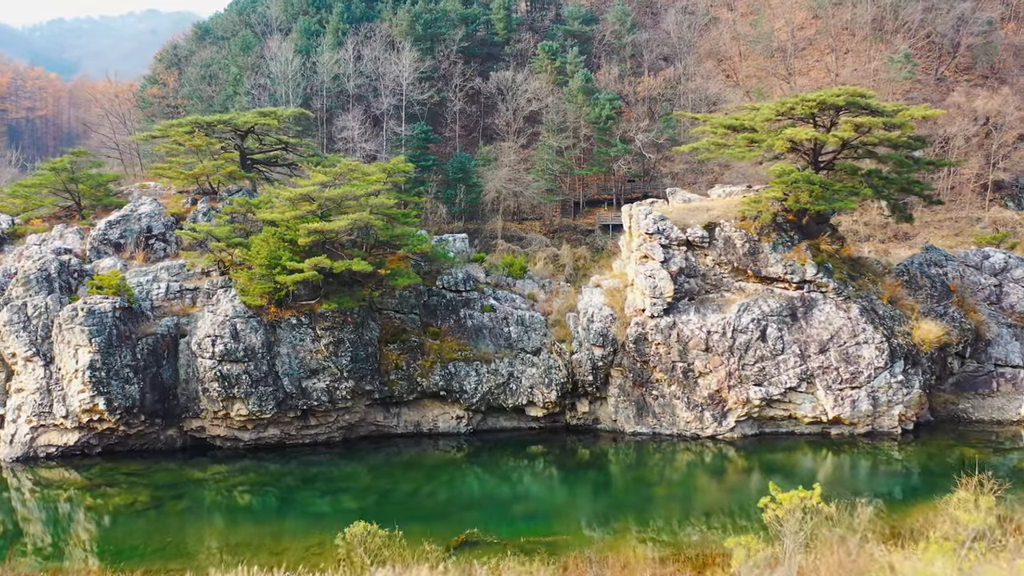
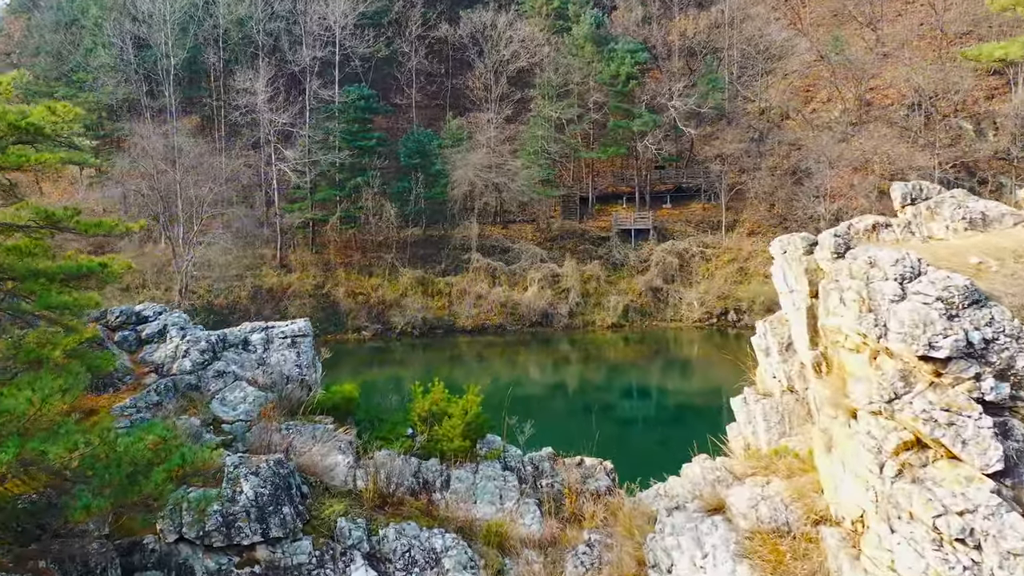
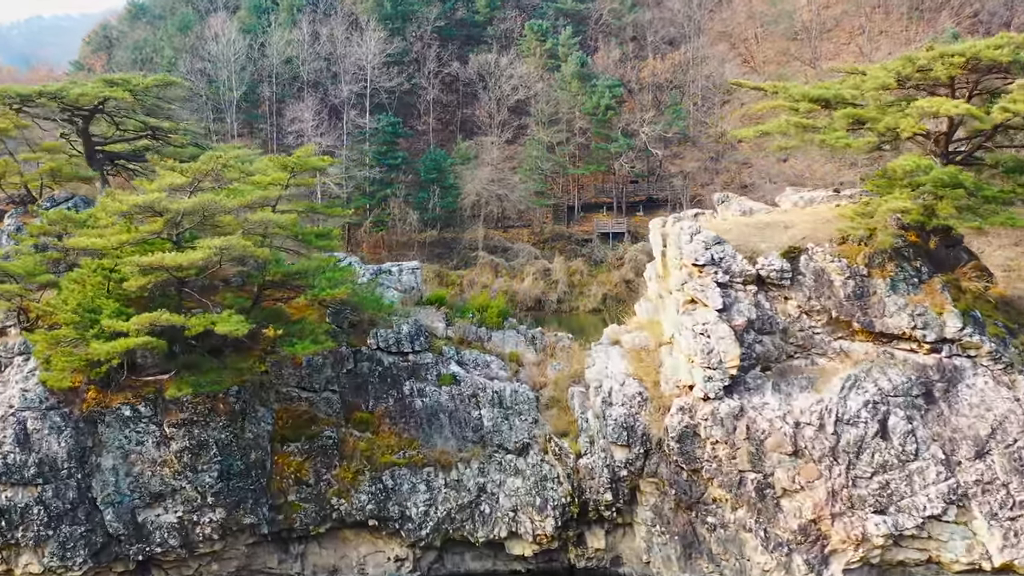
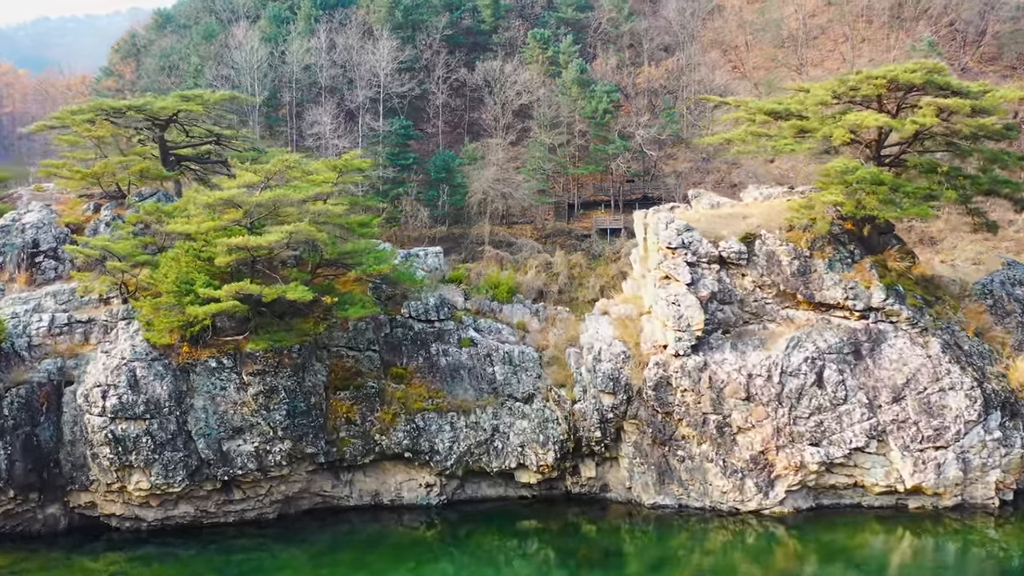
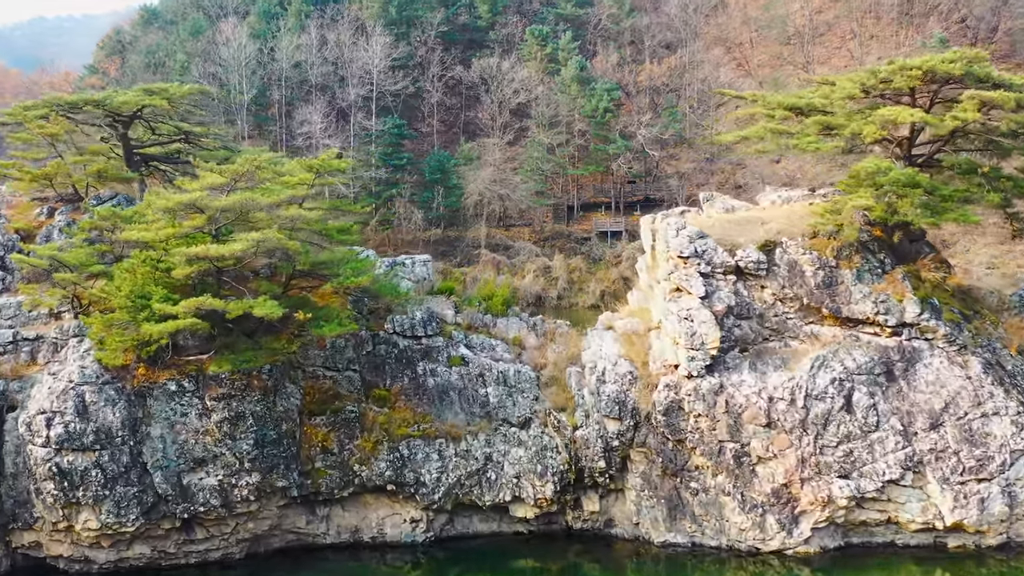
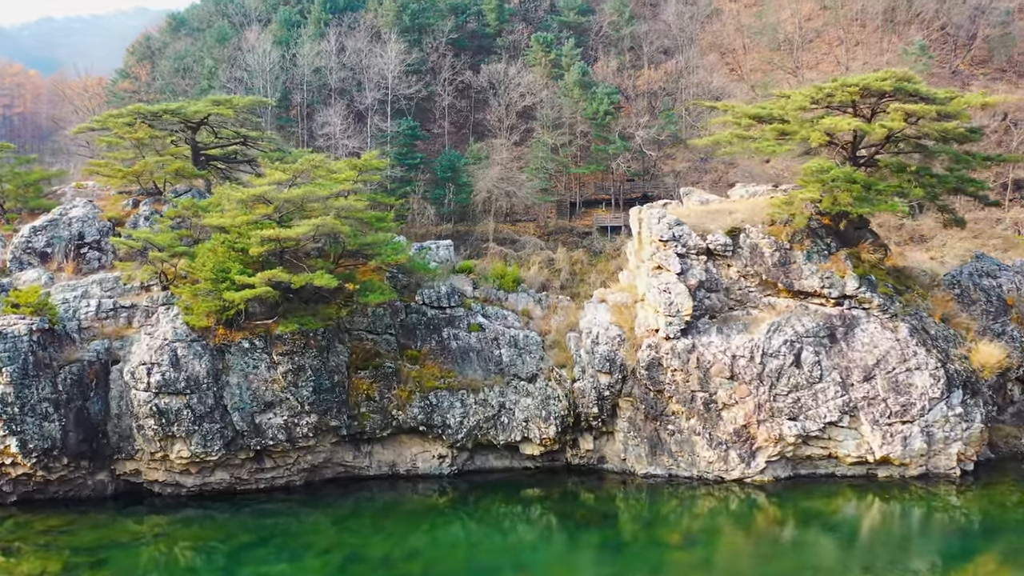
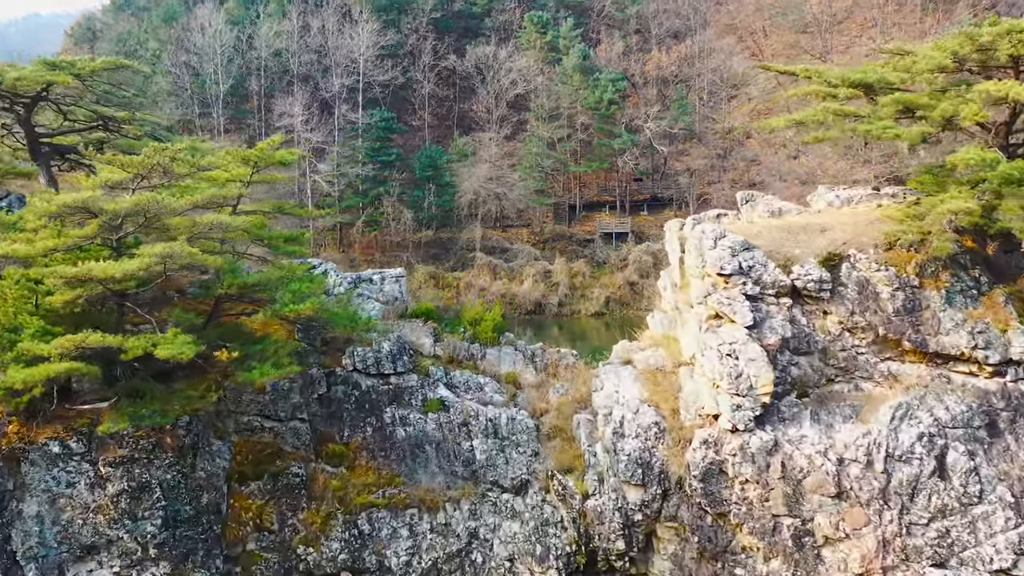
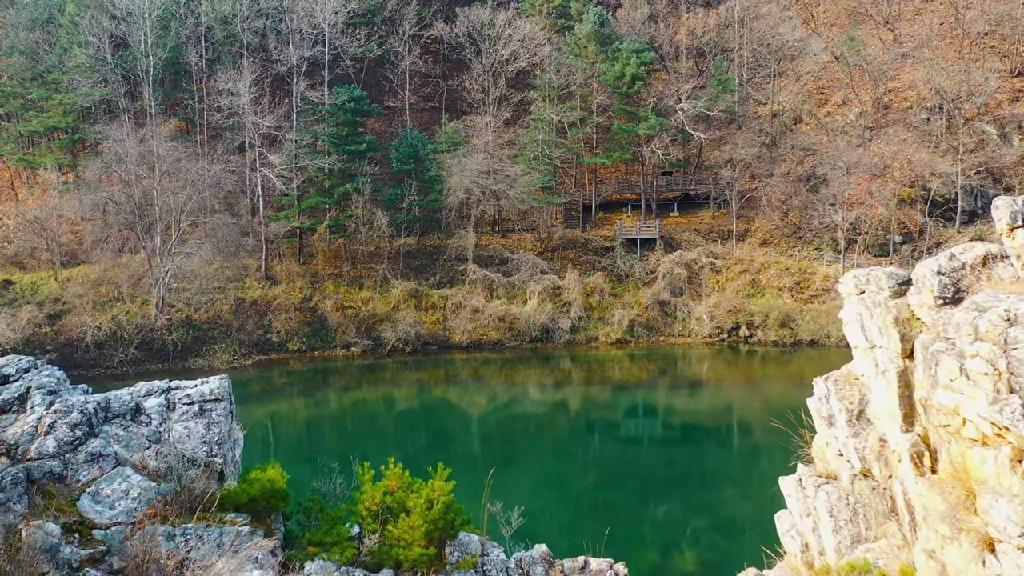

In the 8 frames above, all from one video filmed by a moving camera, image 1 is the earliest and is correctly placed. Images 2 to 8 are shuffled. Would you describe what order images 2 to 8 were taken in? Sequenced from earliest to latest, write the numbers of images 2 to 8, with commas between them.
6, 4, 5, 3, 7, 2, 8
